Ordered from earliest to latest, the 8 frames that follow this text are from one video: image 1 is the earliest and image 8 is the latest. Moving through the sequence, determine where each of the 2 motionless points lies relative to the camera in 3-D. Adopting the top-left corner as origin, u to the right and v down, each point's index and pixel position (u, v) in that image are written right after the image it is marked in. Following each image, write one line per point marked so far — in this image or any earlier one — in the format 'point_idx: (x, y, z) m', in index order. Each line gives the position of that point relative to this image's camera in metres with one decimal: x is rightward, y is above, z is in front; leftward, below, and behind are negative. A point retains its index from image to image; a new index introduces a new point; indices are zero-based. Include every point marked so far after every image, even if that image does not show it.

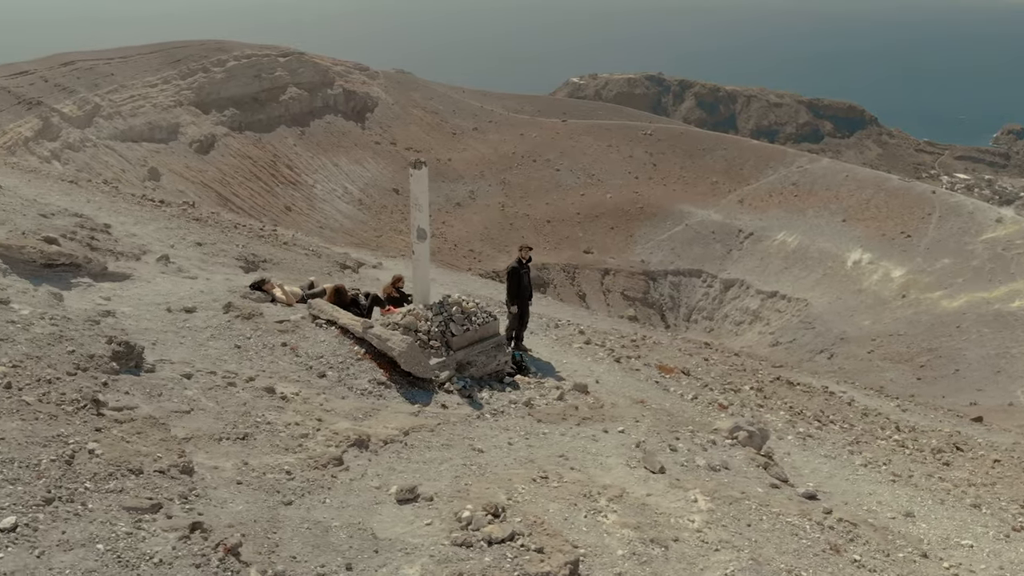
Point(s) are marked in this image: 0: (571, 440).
0: (+0.5, -1.4, +7.5) m
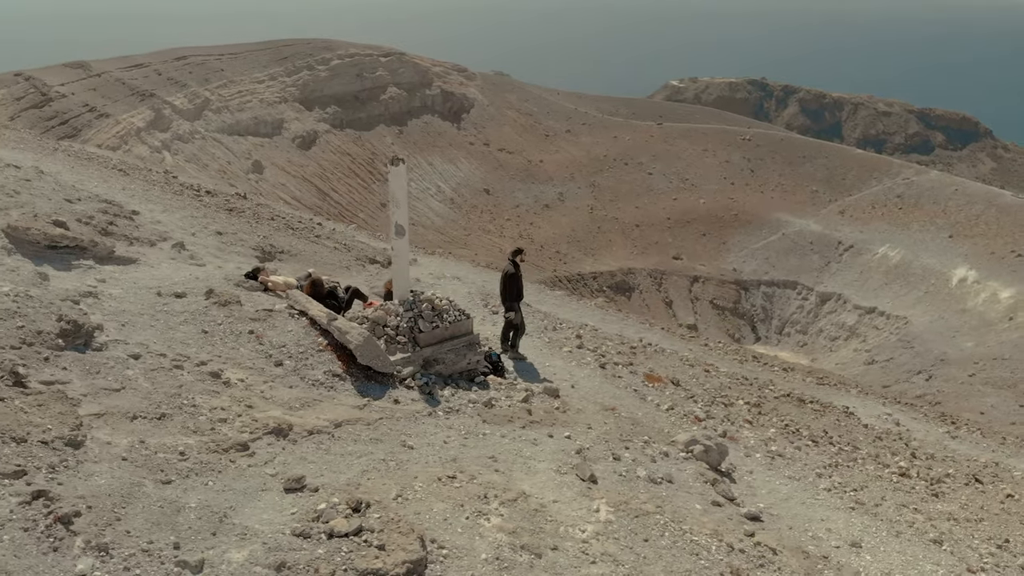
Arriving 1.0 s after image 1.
0: (0.0, -1.4, +7.4) m
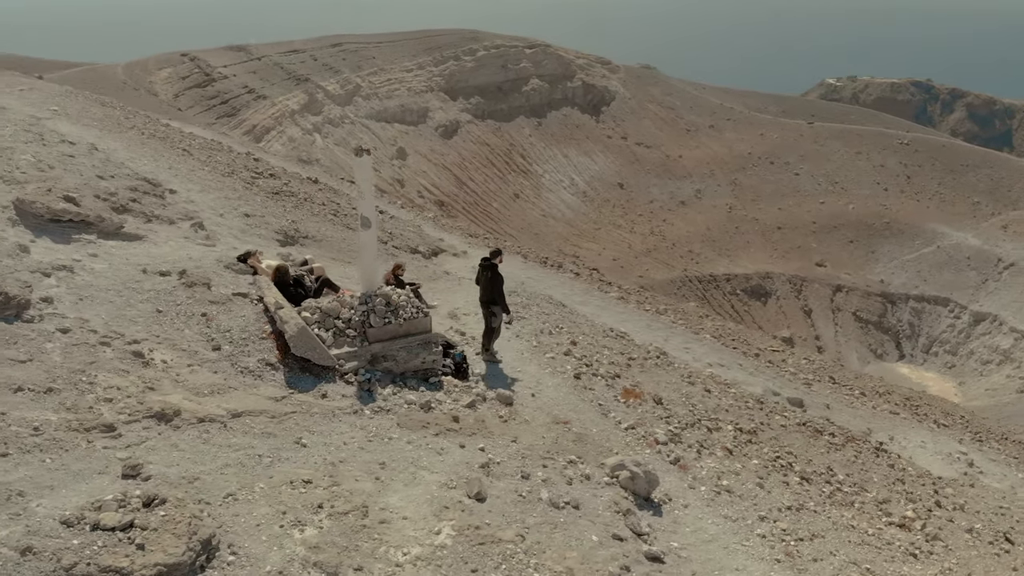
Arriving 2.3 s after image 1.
0: (-0.9, -1.4, +7.1) m
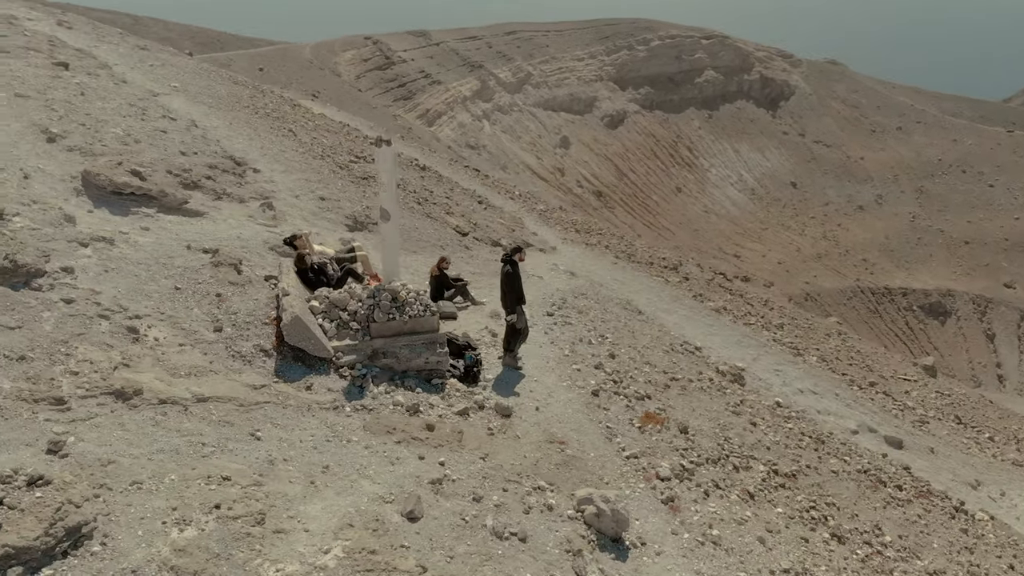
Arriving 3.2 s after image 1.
0: (-1.2, -1.4, +6.9) m
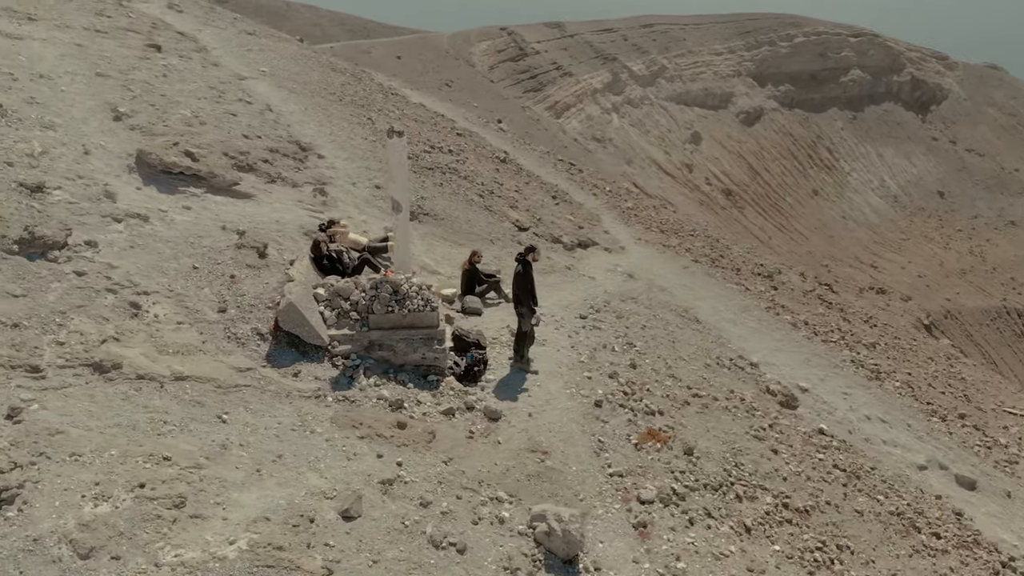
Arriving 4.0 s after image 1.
0: (-1.5, -1.3, +6.9) m
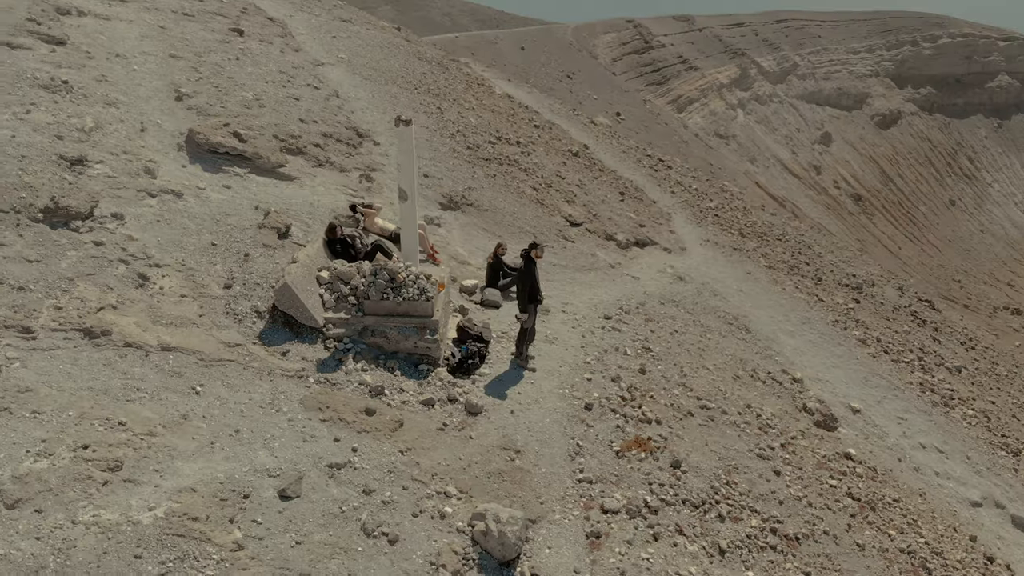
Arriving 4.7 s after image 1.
0: (-1.9, -1.2, +7.0) m
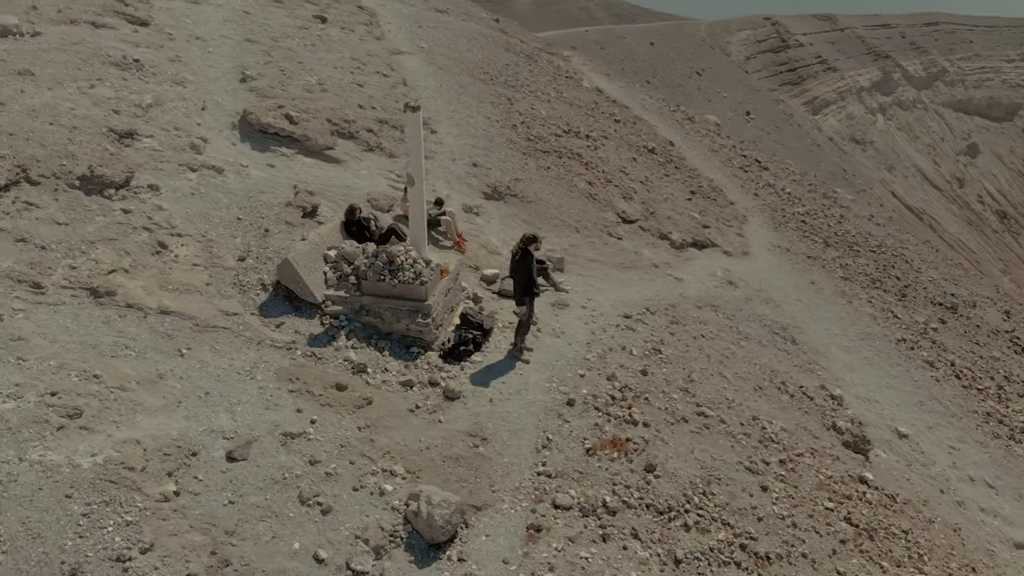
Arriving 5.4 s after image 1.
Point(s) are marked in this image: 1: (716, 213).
0: (-2.3, -0.9, +7.4) m
1: (+4.4, +1.6, +17.9) m
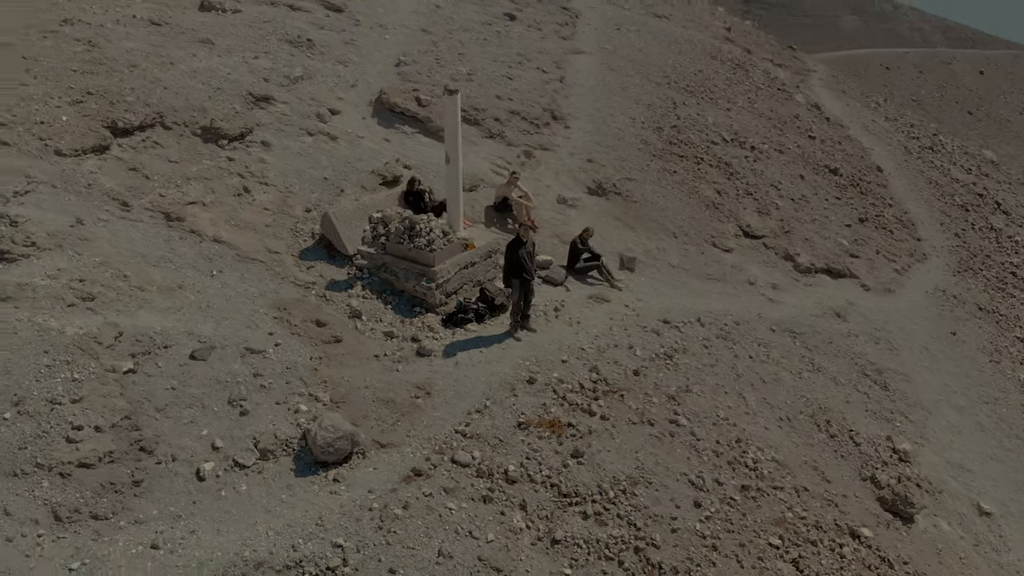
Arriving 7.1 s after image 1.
0: (-2.8, -0.3, +8.8) m
1: (+7.3, +0.8, +16.4) m
